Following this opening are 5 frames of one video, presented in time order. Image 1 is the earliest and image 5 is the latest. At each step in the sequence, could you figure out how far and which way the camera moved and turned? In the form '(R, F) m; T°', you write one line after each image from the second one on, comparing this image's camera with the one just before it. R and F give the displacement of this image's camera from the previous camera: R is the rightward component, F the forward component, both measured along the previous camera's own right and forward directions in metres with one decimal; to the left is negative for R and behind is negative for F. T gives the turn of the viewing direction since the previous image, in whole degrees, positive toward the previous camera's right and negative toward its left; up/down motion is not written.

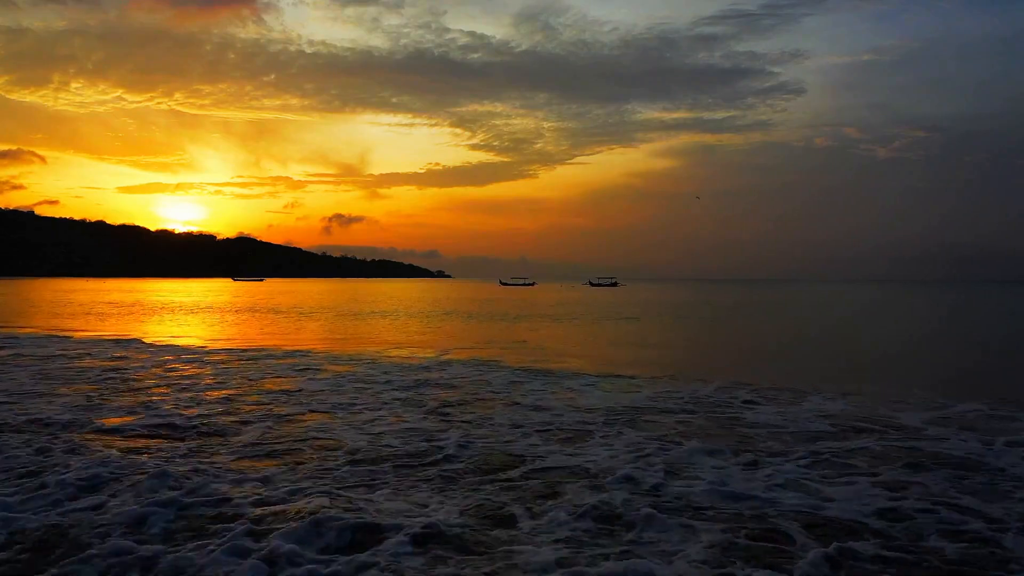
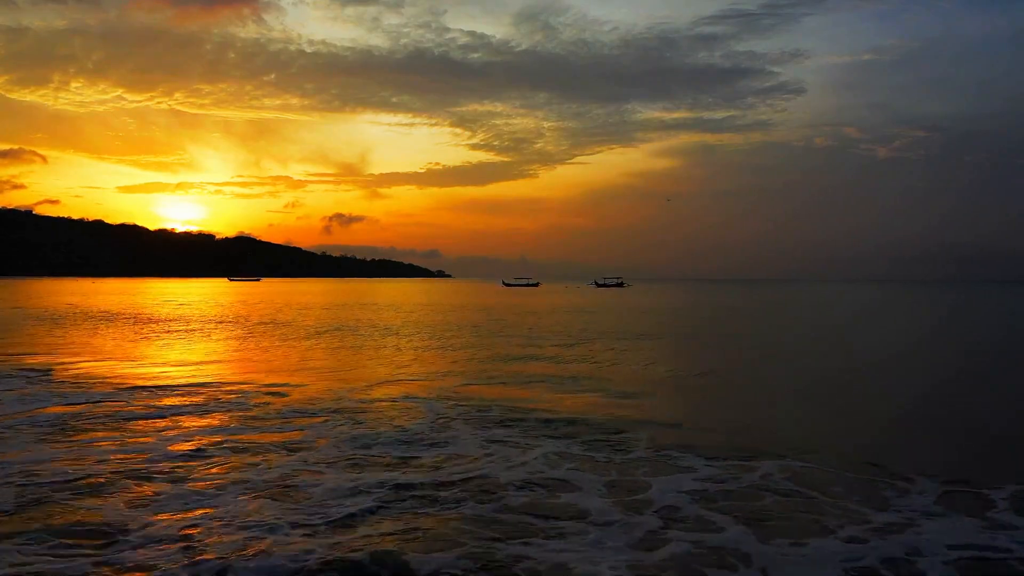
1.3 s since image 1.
(-0.1, +0.1) m; 0°
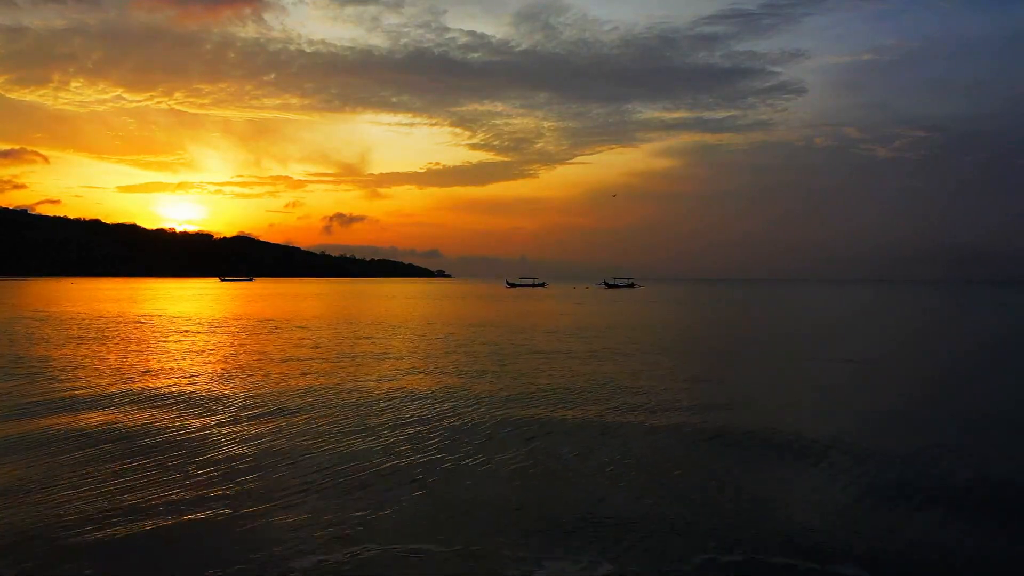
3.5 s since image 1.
(-1.0, +3.3) m; 0°
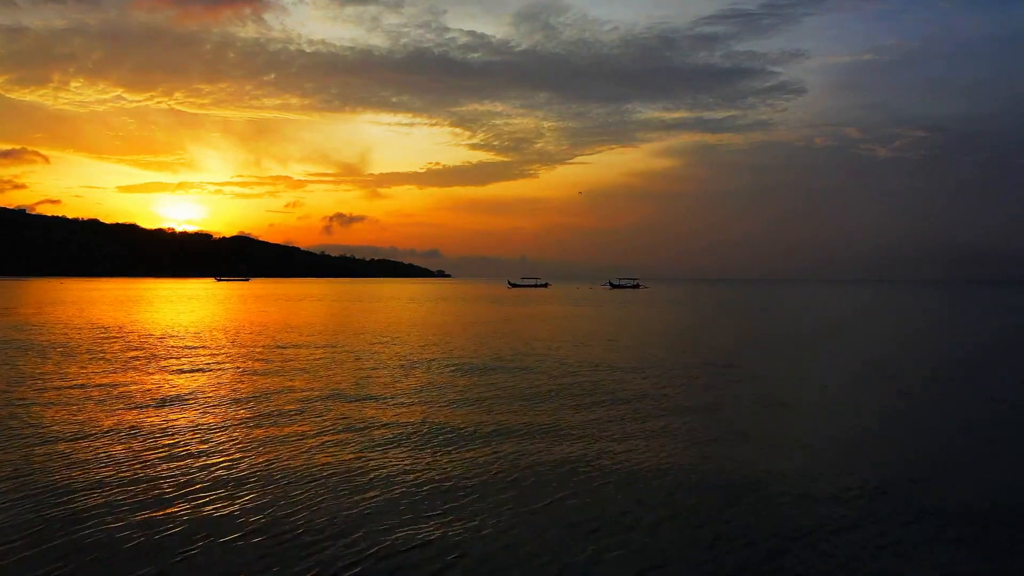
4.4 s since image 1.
(-1.2, +6.1) m; 0°
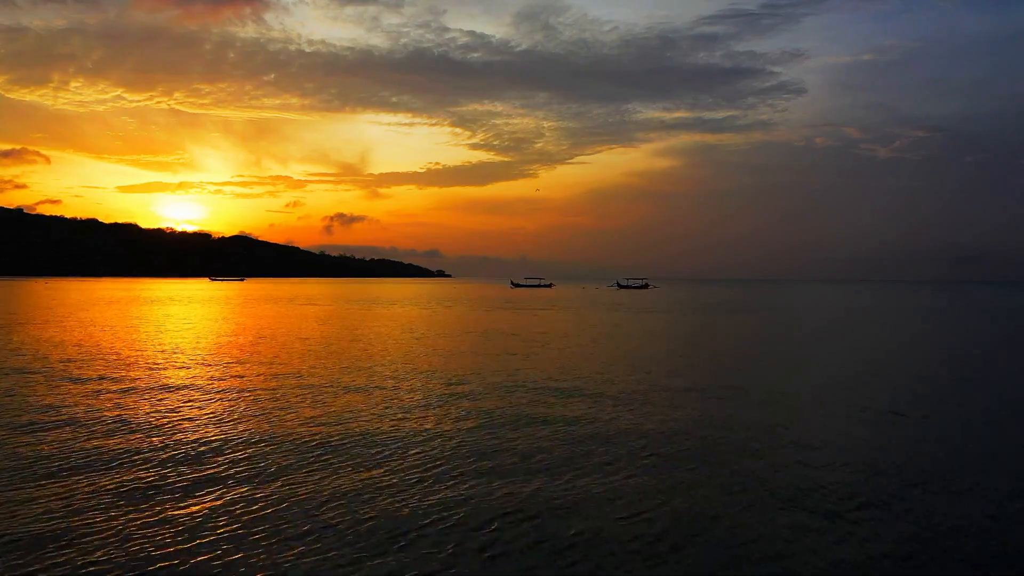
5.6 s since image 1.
(-1.5, +1.1) m; 0°
